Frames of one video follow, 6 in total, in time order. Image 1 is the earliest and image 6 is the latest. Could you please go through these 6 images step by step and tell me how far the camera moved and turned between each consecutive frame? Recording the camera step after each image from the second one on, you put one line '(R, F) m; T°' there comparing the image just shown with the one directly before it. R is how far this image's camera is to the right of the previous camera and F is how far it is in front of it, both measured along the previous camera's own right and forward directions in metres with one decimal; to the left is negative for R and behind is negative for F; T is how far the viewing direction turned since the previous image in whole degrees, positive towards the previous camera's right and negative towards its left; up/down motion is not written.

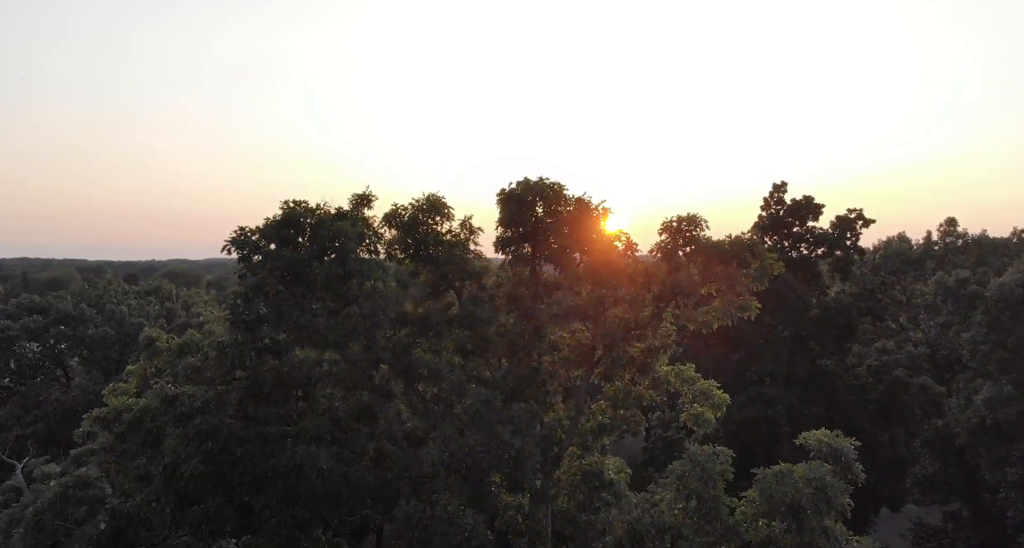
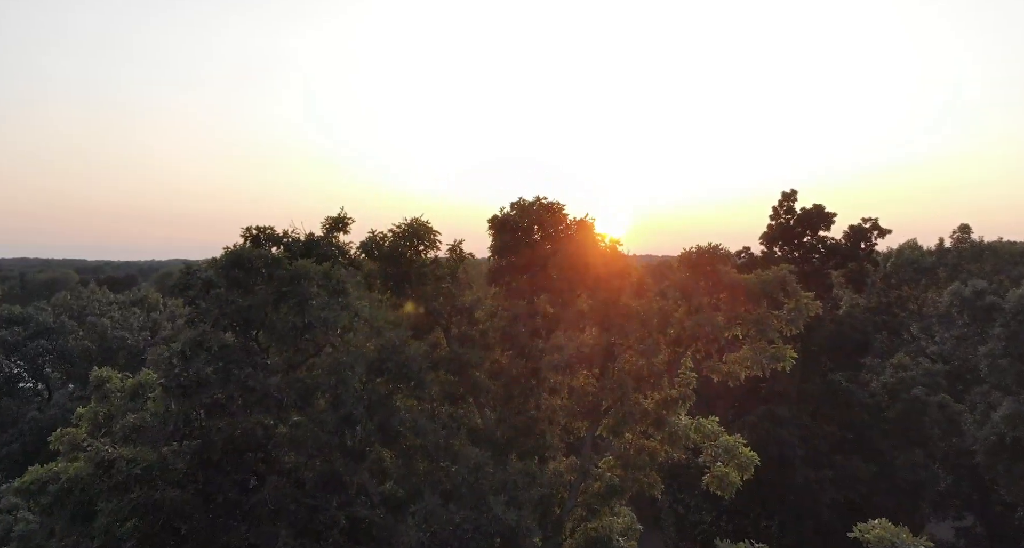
(+0.1, +1.5) m; 0°
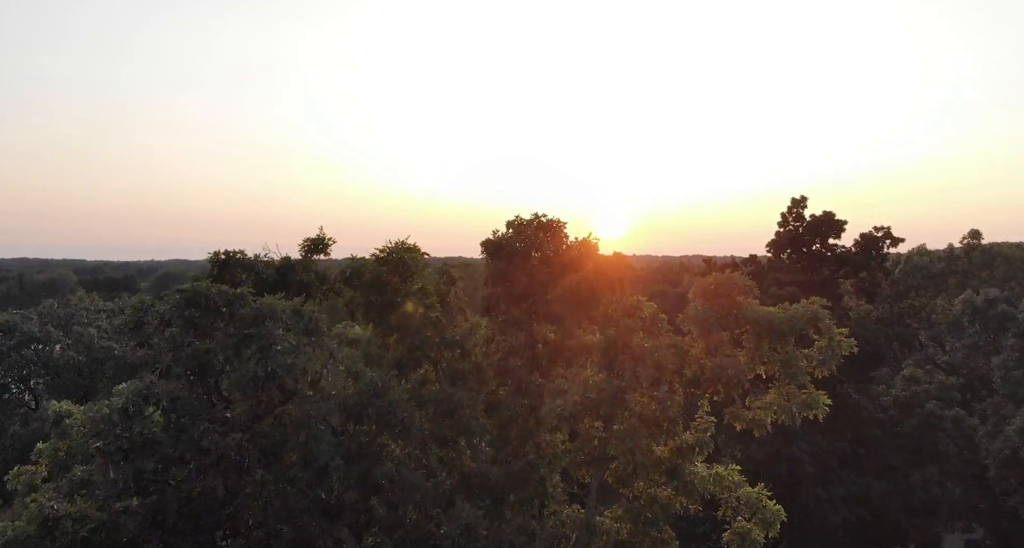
(0.0, +1.0) m; 0°
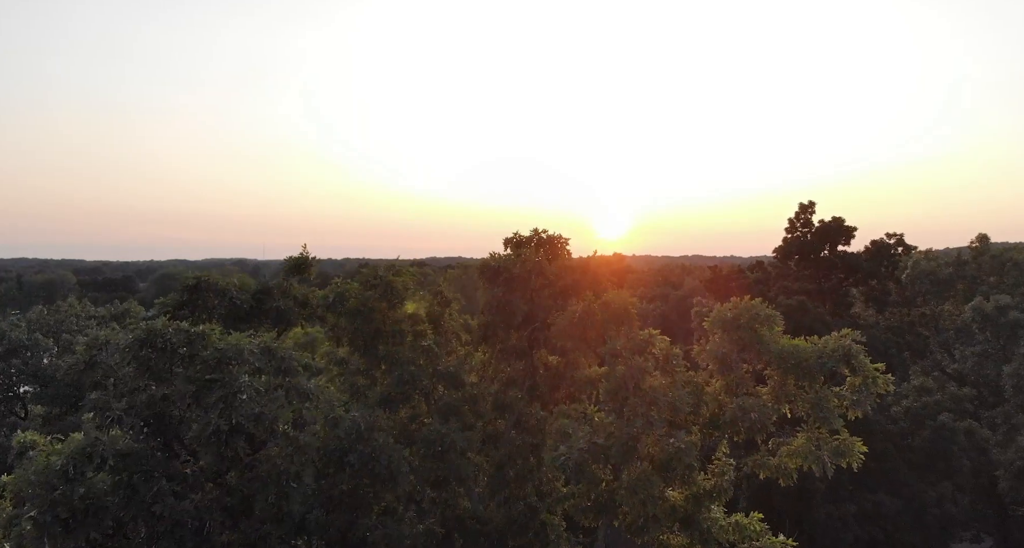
(0.0, +0.8) m; 0°
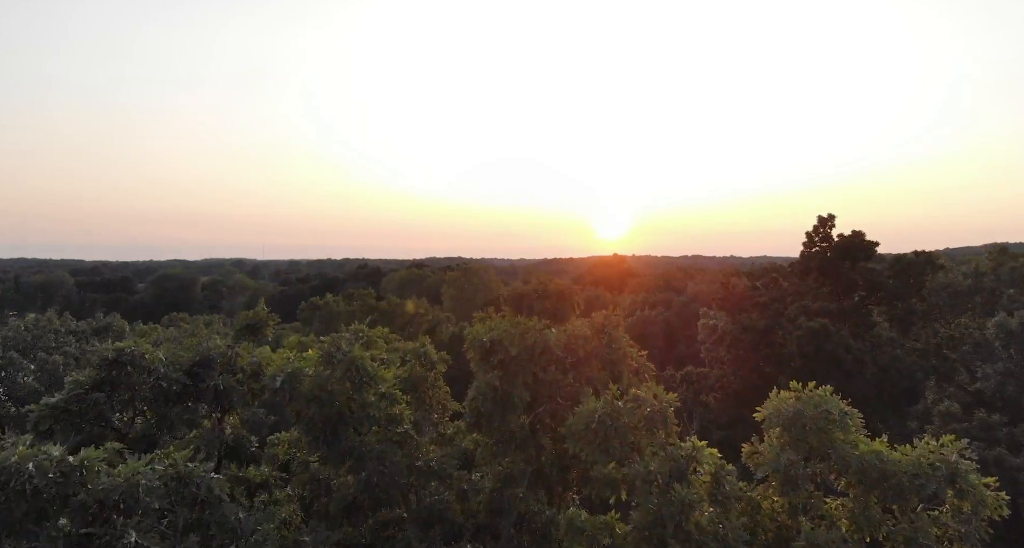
(0.0, +1.7) m; 0°
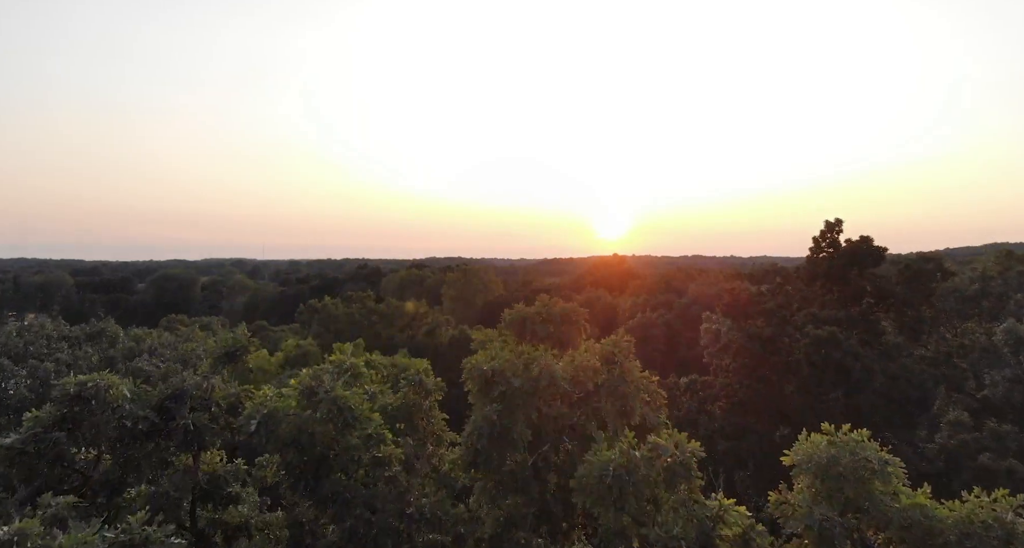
(0.0, +0.6) m; 0°
